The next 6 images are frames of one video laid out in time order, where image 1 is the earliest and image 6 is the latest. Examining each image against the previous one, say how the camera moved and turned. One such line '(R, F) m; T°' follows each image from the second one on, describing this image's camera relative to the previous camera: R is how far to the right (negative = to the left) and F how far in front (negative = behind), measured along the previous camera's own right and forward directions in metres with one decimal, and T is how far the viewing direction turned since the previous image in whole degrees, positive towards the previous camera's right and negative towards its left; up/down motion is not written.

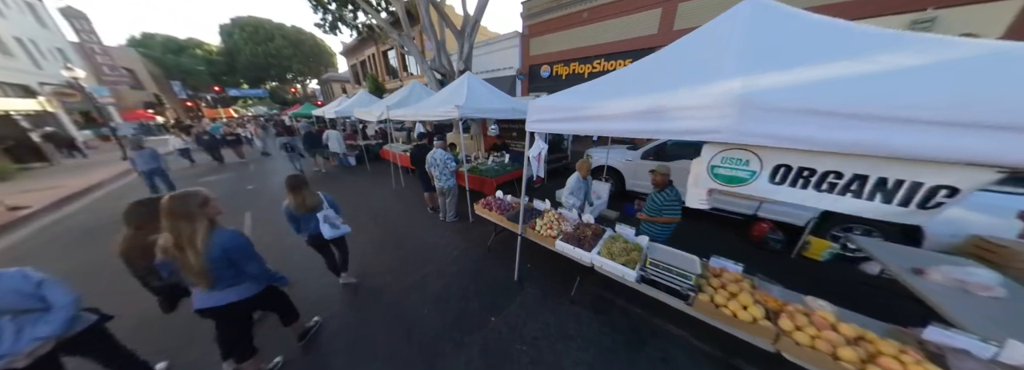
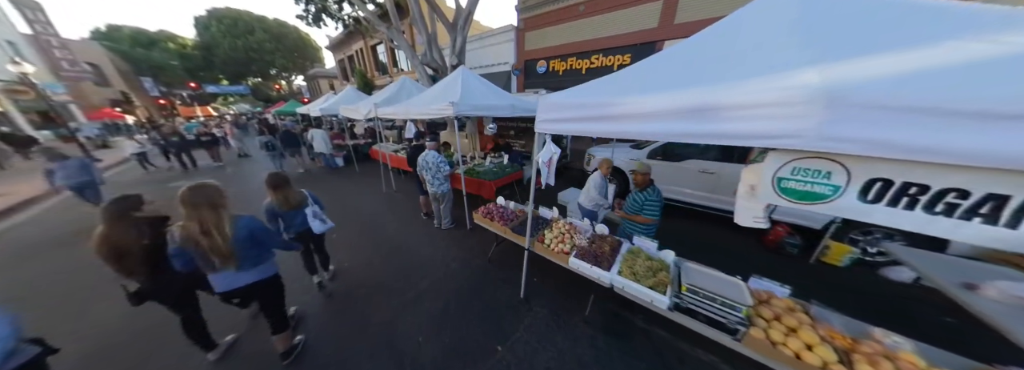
(-0.1, +0.3) m; +2°
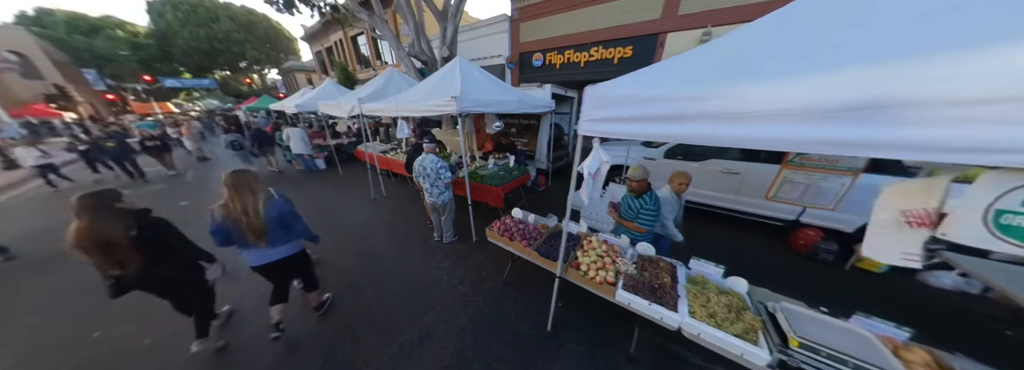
(-0.4, +0.5) m; +3°
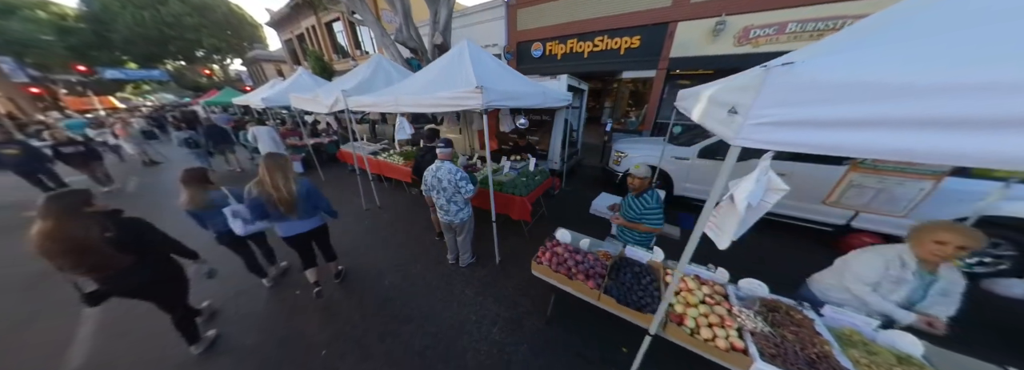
(-0.6, +0.6) m; +3°
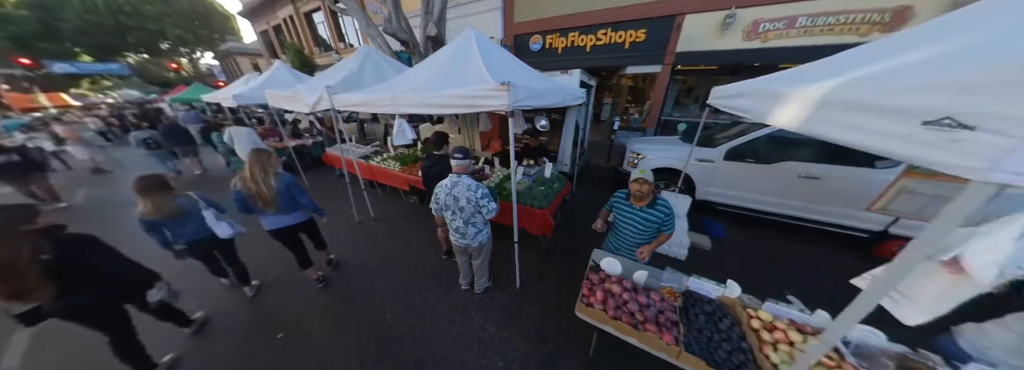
(-0.4, +0.4) m; +2°
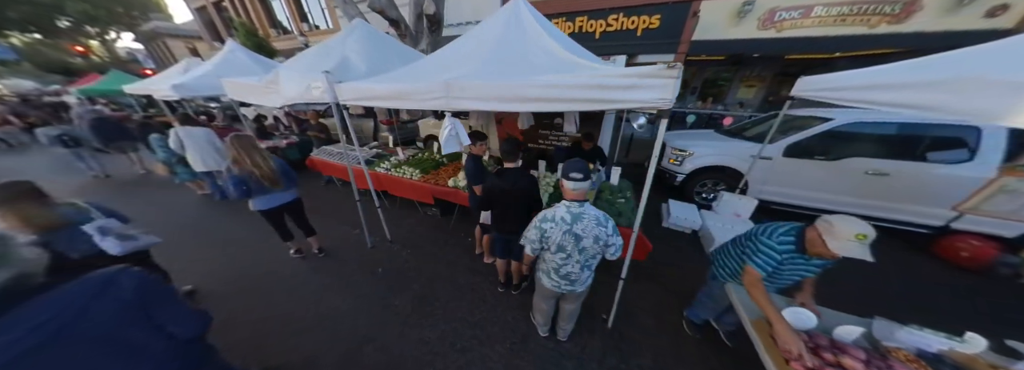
(-1.1, +0.7) m; +5°
